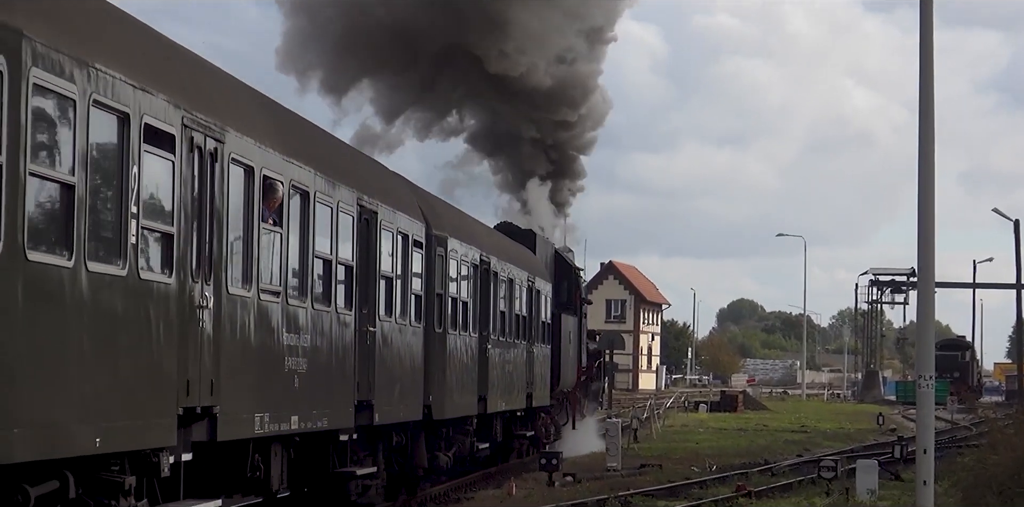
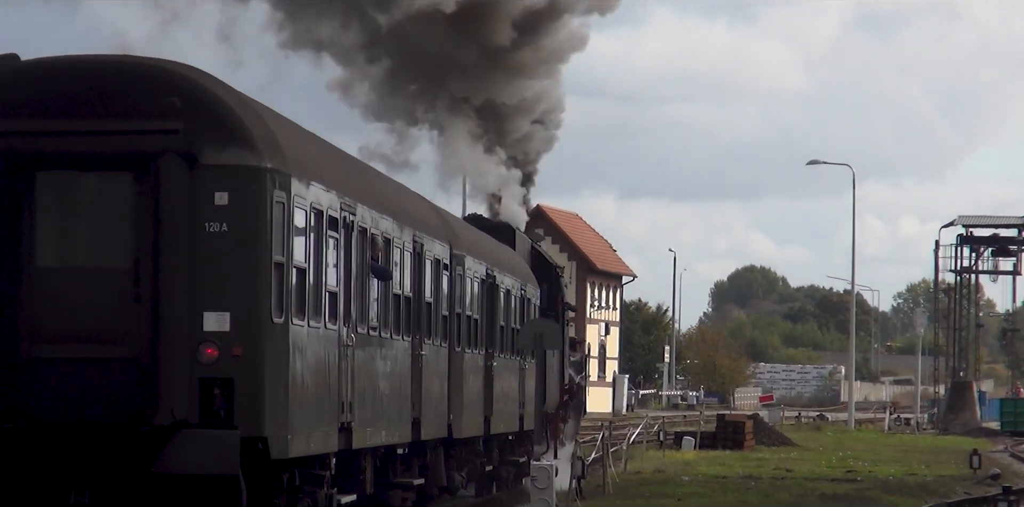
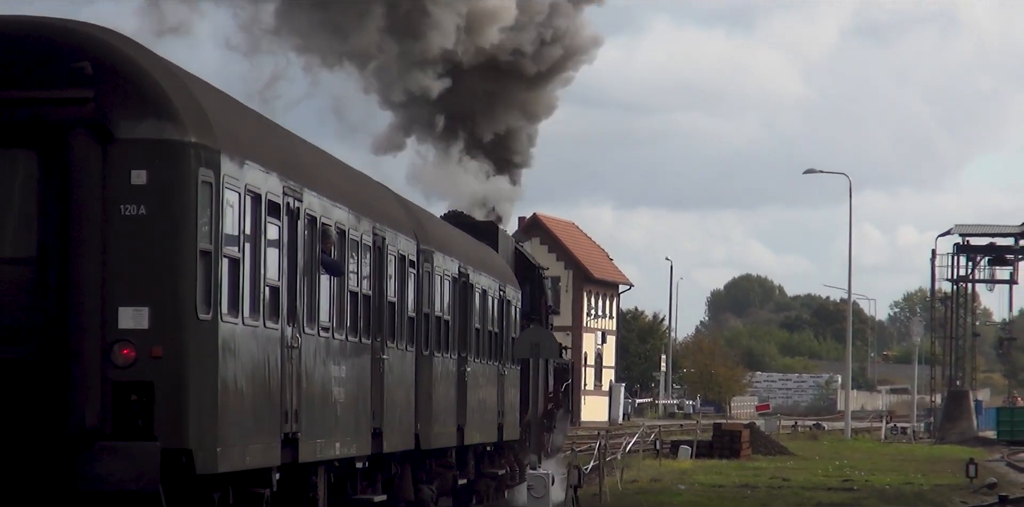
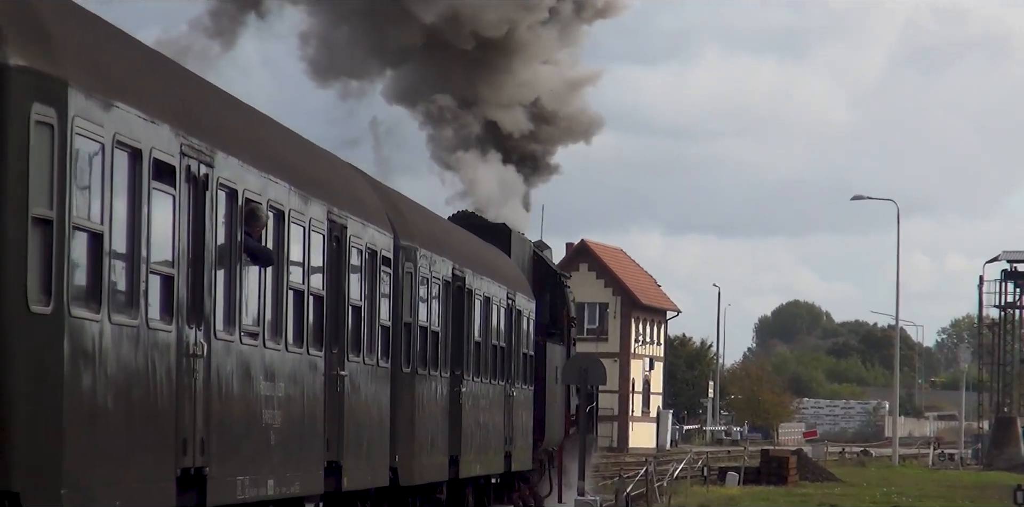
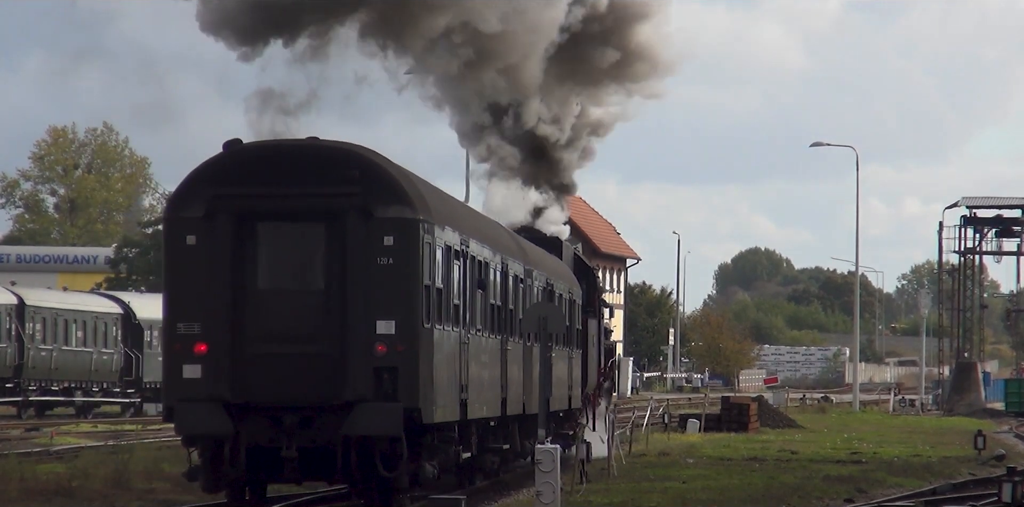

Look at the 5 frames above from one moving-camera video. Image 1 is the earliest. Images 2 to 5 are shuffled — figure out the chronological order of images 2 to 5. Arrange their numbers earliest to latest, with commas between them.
4, 3, 2, 5
